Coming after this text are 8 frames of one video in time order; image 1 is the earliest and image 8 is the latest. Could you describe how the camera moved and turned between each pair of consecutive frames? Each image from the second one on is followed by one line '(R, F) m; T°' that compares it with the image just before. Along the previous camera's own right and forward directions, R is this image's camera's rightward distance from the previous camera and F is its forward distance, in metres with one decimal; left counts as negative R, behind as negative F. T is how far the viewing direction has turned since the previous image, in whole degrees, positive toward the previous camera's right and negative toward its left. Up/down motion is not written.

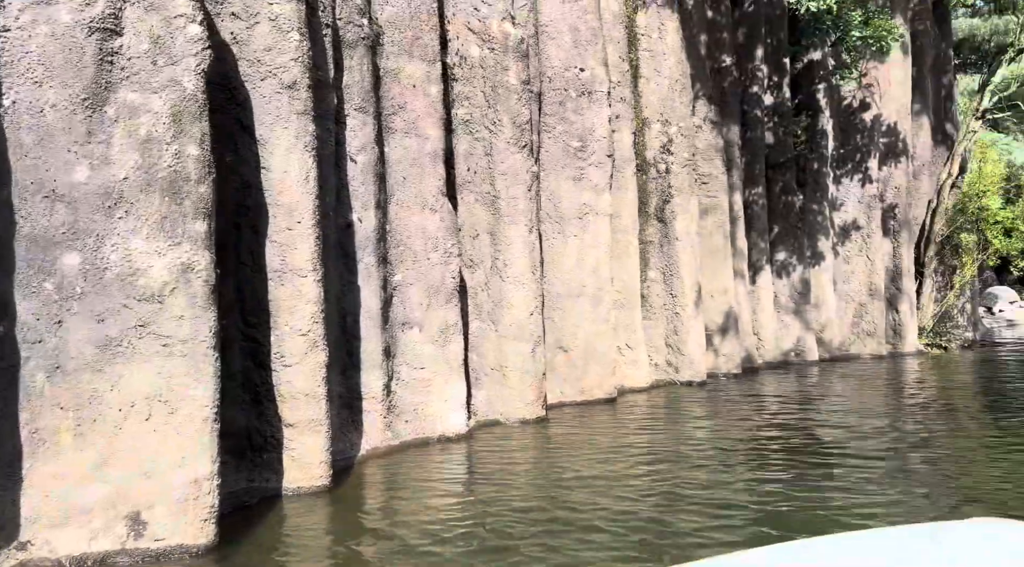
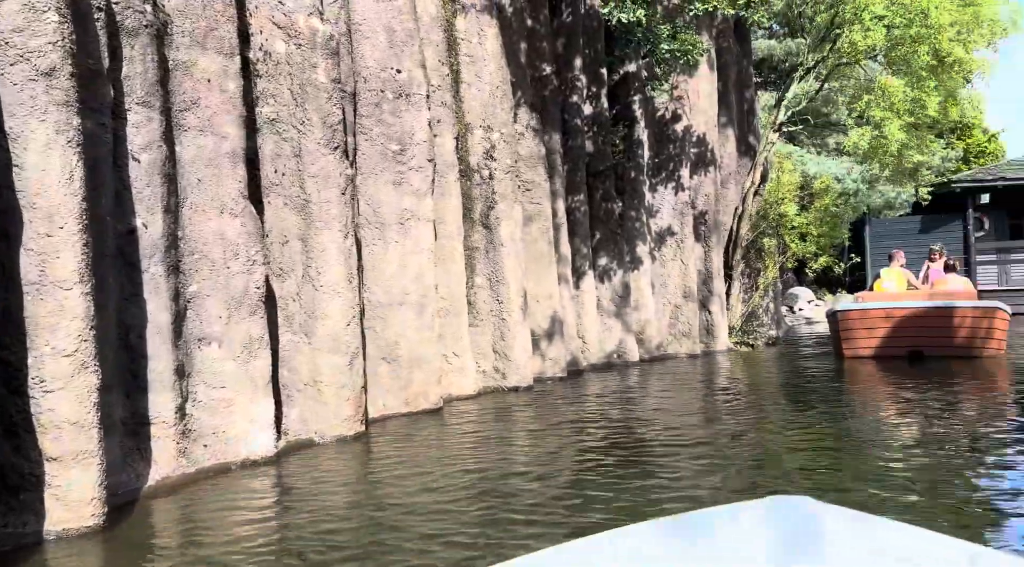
(+0.1, +0.2) m; +11°
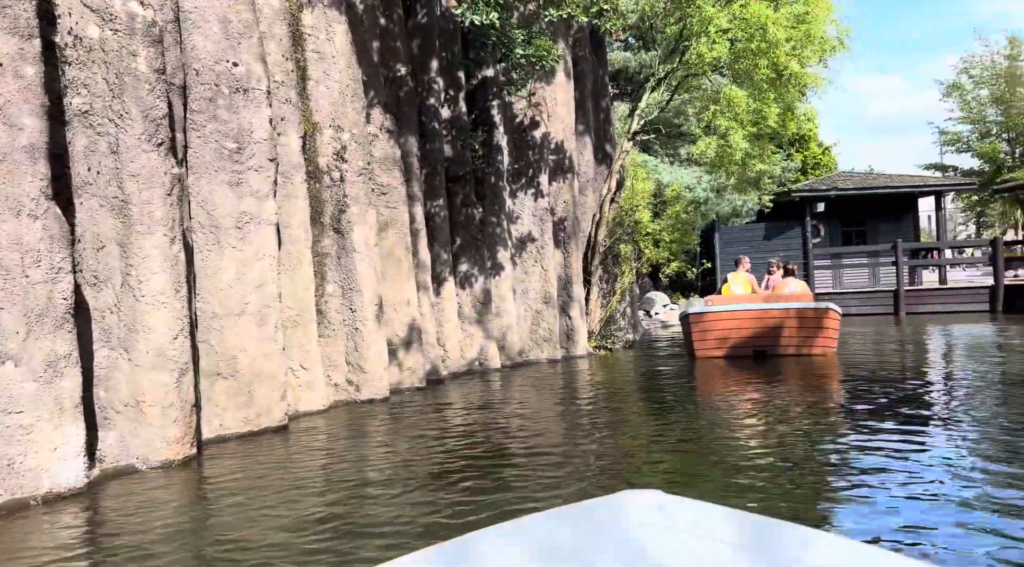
(+0.1, +0.3) m; +9°
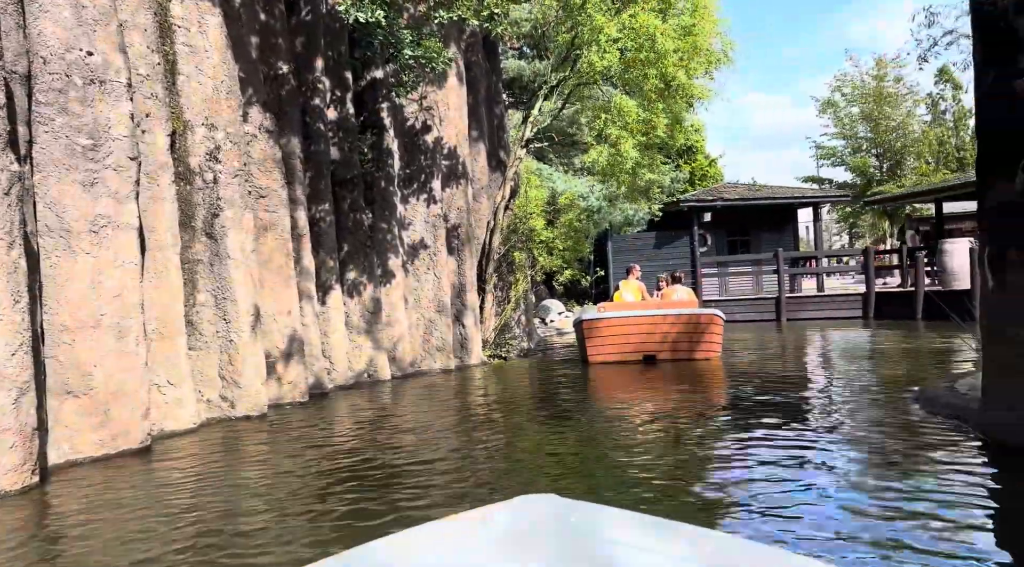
(+0.1, +0.3) m; +7°
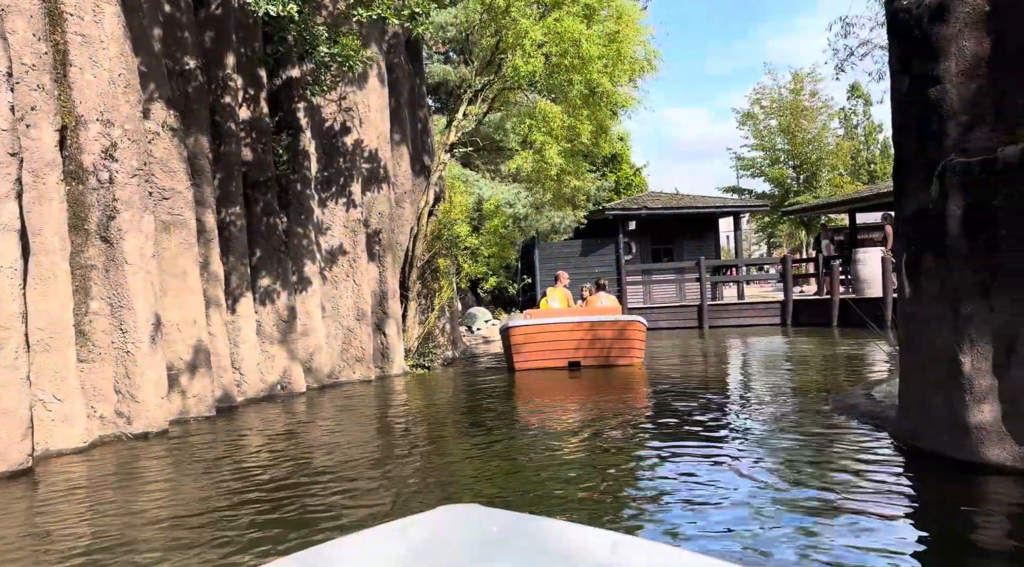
(+0.1, +0.3) m; +5°
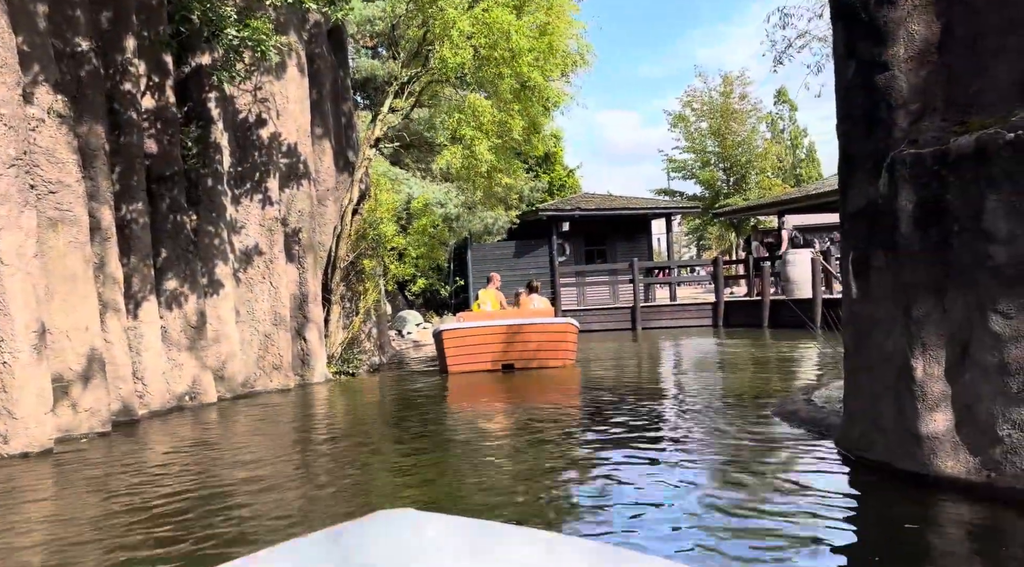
(+0.1, +0.6) m; +4°
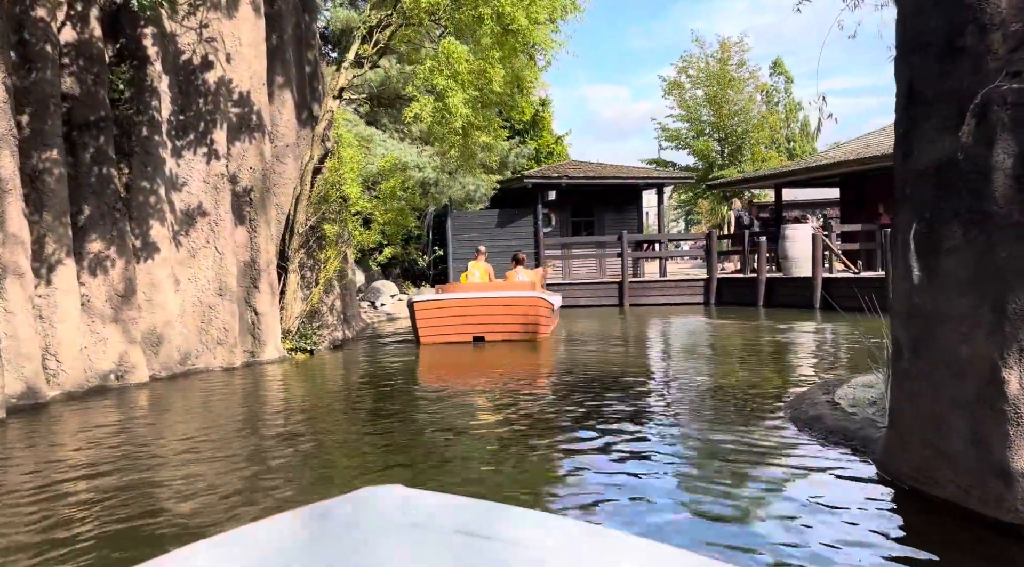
(+0.1, +1.4) m; +1°
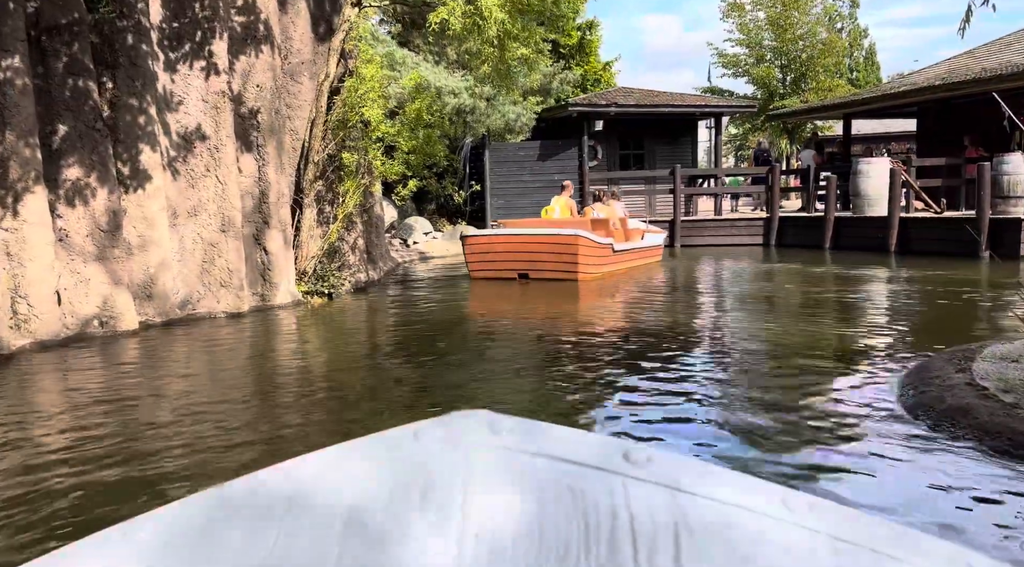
(0.0, +1.5) m; -3°
